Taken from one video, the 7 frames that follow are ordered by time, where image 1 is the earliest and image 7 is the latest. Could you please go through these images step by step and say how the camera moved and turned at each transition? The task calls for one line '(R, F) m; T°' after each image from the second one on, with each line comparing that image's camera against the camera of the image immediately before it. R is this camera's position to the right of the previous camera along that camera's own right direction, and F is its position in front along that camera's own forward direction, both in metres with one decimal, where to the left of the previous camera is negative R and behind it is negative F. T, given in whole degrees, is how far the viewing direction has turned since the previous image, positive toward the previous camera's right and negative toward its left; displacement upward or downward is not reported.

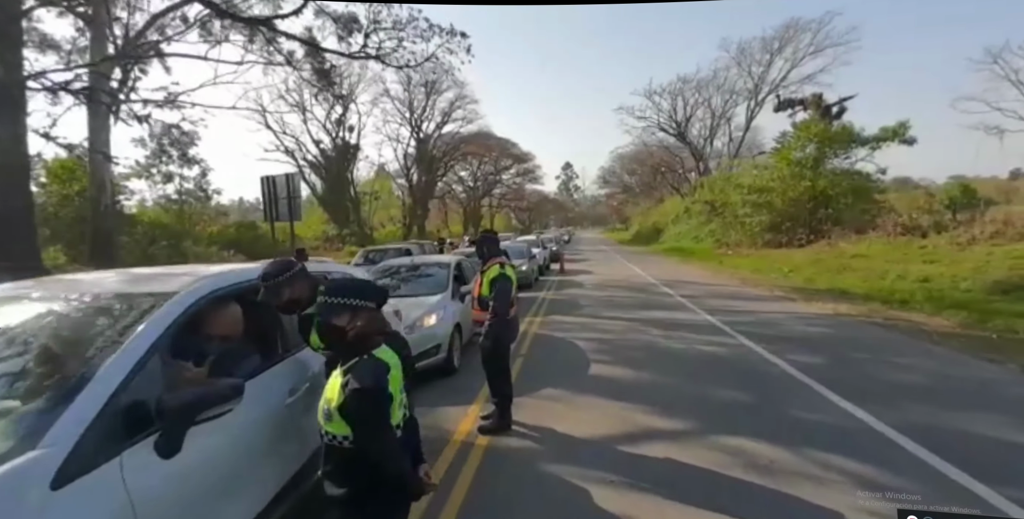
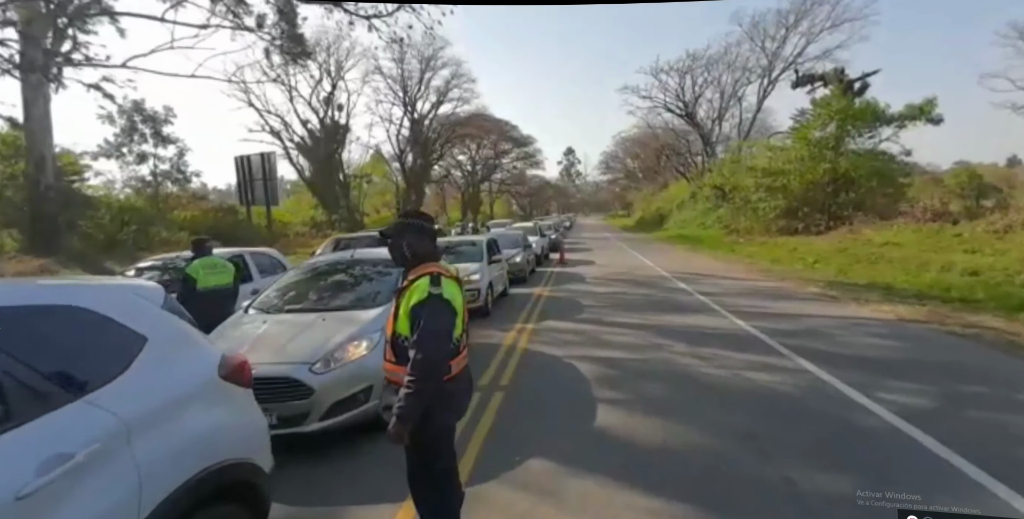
(+0.3, +2.5) m; 0°
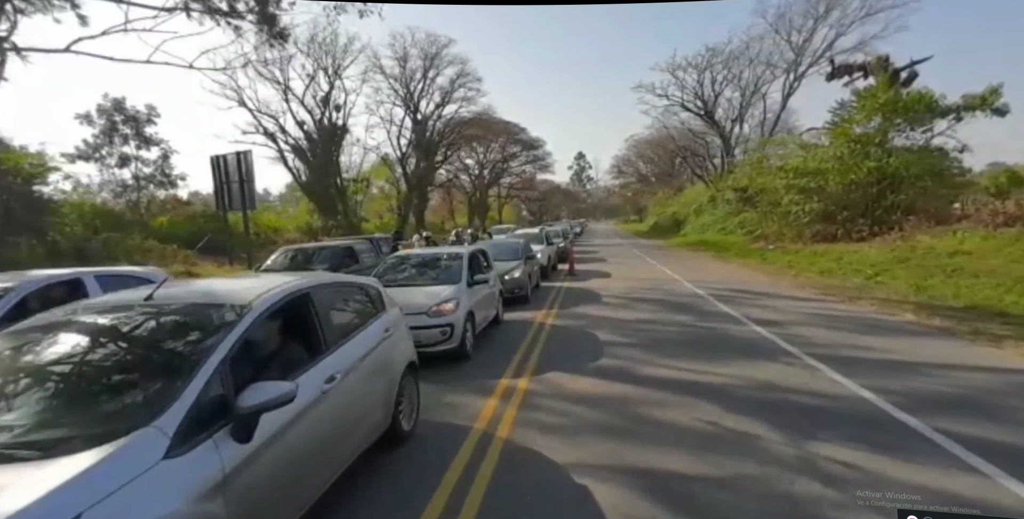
(+0.4, +3.3) m; -1°
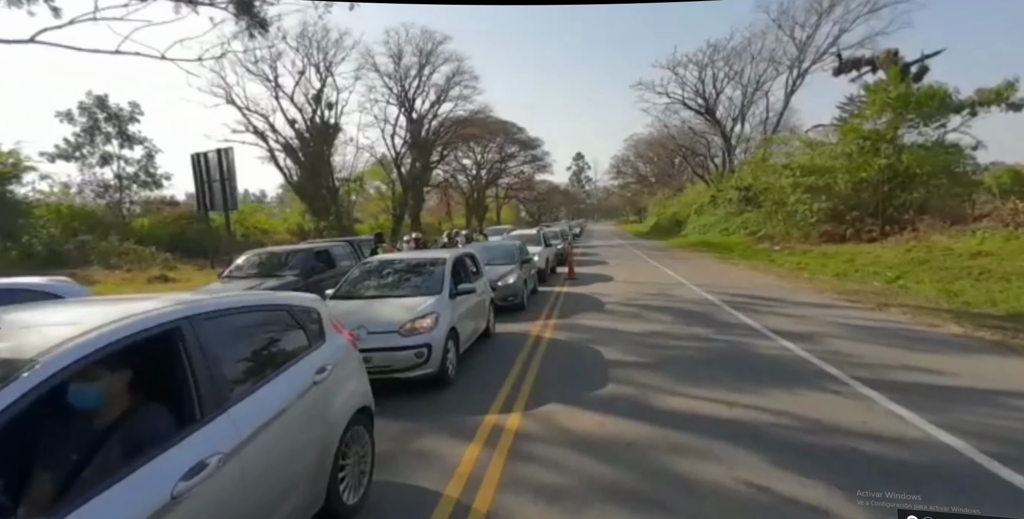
(+0.1, +1.3) m; 0°
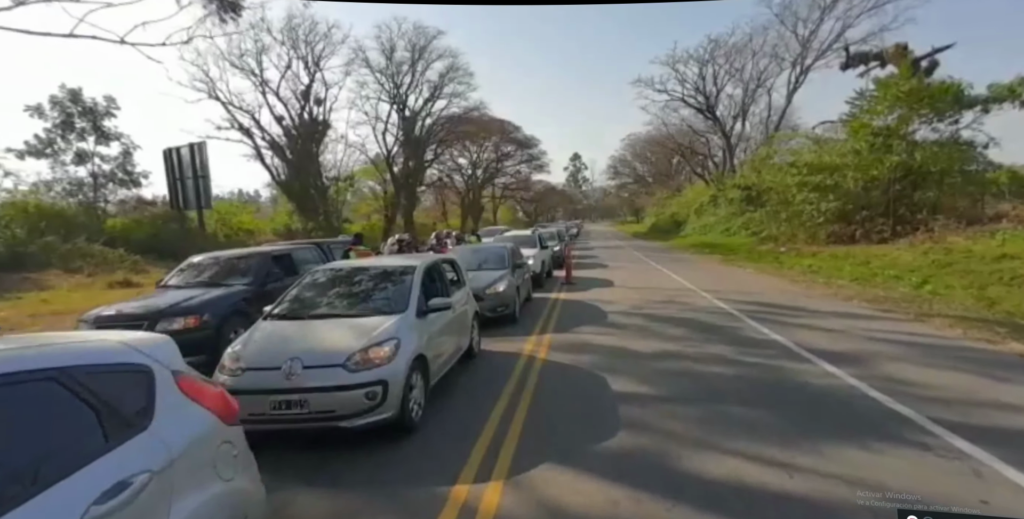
(+0.2, +1.5) m; 0°
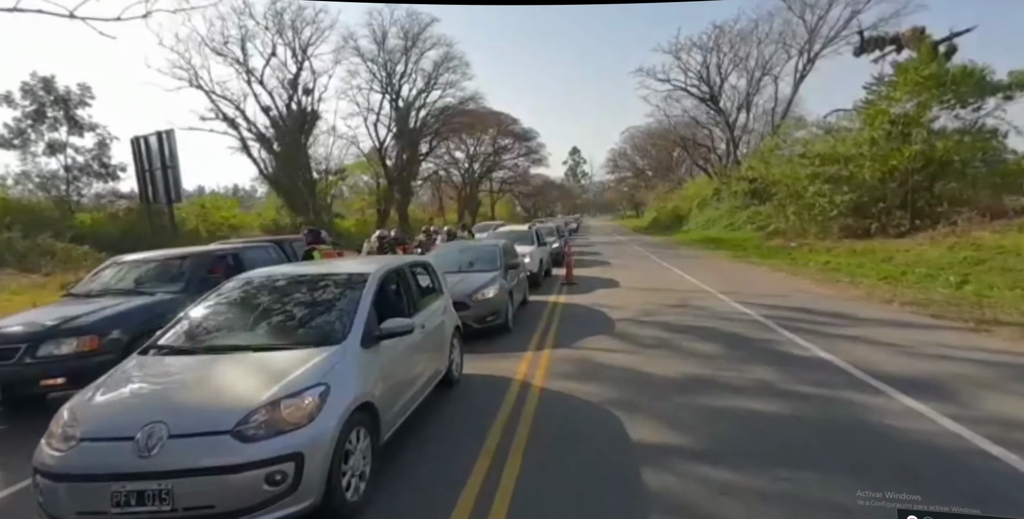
(+0.1, +1.7) m; 0°
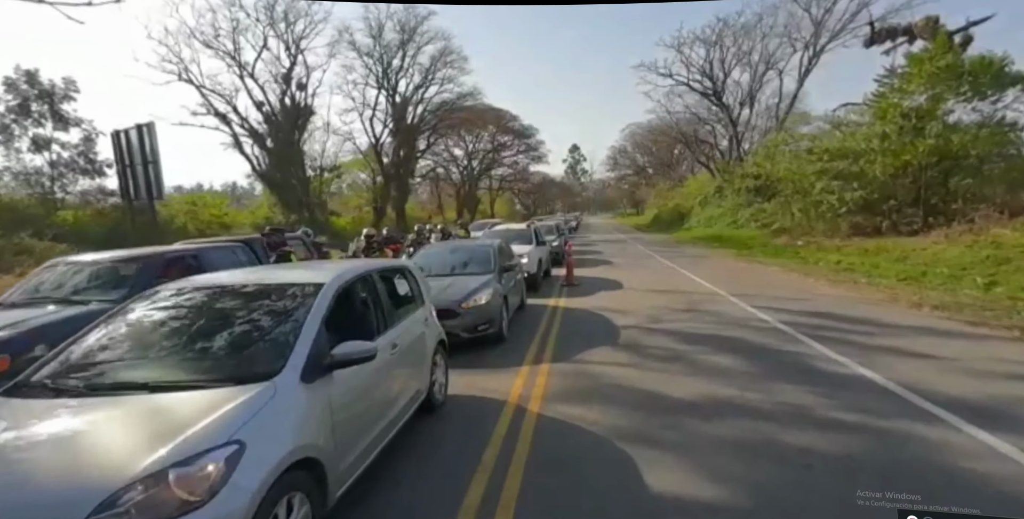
(+0.1, +1.0) m; 0°
